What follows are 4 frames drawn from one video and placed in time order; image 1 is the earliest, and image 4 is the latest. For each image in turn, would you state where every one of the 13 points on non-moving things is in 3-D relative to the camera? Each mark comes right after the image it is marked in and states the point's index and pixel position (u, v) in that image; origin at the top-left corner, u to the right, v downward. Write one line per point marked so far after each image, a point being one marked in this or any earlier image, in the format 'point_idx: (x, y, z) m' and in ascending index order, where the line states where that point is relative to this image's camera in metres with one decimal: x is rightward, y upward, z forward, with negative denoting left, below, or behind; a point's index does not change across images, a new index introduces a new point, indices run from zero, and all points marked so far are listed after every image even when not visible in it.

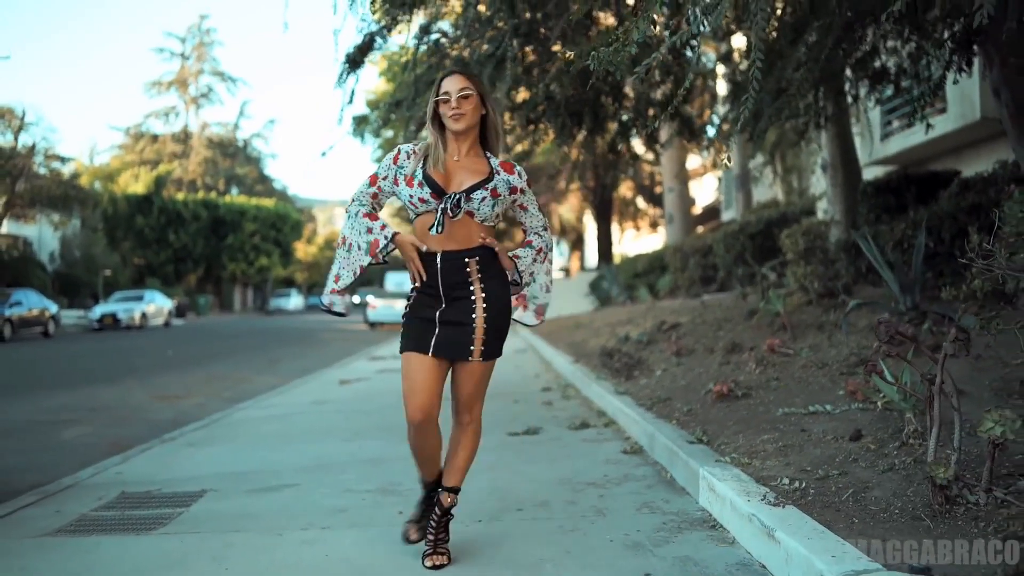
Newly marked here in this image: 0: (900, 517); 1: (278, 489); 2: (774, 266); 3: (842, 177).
0: (+1.4, -0.8, +3.4) m
1: (-1.3, -1.1, +5.5) m
2: (+3.8, +0.3, +13.8) m
3: (+4.4, +1.5, +12.6) m
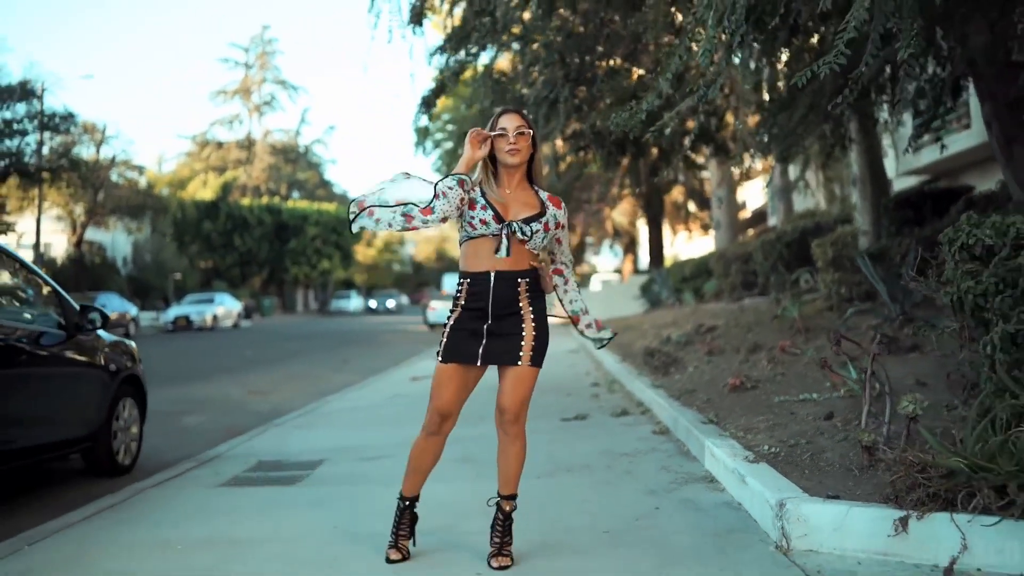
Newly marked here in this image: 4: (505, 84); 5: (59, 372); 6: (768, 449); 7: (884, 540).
0: (+1.6, -0.9, +4.8) m
1: (-1.0, -1.2, +7.0) m
2: (+4.6, +0.2, +15.0) m
3: (+5.2, +1.4, +13.8) m
4: (-0.1, +2.4, +11.3) m
5: (-3.0, -0.6, +6.4) m
6: (+1.4, -0.9, +5.5) m
7: (+1.5, -1.0, +3.8) m
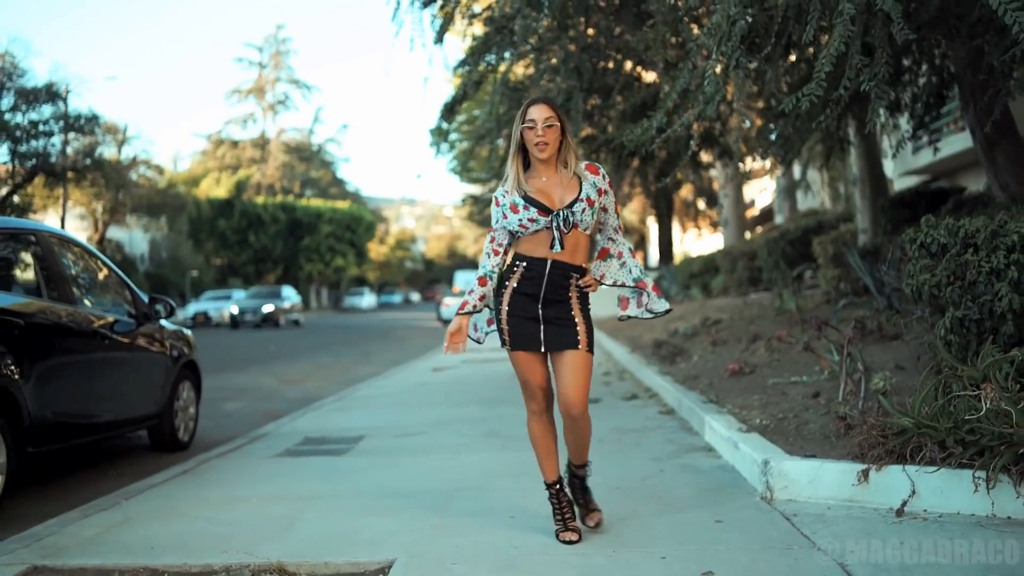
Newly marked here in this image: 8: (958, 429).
0: (+1.8, -0.9, +5.6) m
1: (-0.8, -1.2, +7.8) m
2: (+4.8, +0.3, +15.7) m
3: (+5.4, +1.5, +14.5) m
4: (+0.1, +2.5, +12.1) m
5: (-2.9, -0.5, +7.3) m
6: (+1.6, -0.9, +6.2) m
7: (+1.6, -0.9, +4.5) m
8: (+2.0, -0.6, +4.3) m
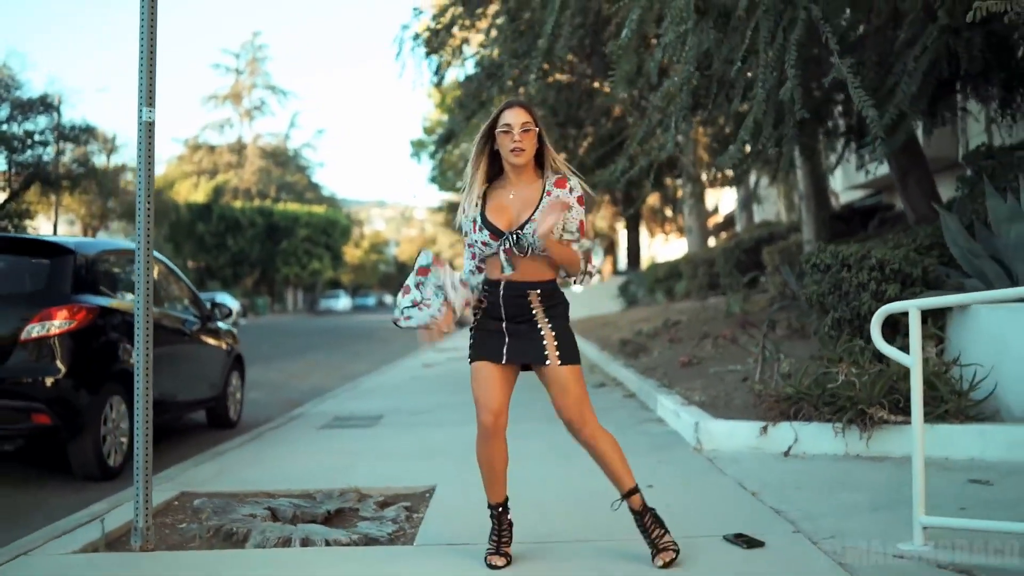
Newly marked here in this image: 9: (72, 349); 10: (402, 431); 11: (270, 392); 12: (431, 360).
0: (+1.8, -0.9, +7.4) m
1: (-0.9, -1.3, +9.6) m
2: (+4.5, +0.2, +17.7) m
3: (+5.1, +1.4, +16.5) m
4: (-0.1, +2.4, +13.9) m
5: (-2.9, -0.6, +9.0) m
6: (+1.6, -0.9, +8.1) m
7: (+1.6, -1.0, +6.4) m
8: (+2.0, -0.7, +6.2) m
9: (-3.0, -0.4, +6.5) m
10: (-1.0, -1.3, +8.4) m
11: (-3.5, -1.5, +14.1) m
12: (-1.5, -1.4, +18.7) m
